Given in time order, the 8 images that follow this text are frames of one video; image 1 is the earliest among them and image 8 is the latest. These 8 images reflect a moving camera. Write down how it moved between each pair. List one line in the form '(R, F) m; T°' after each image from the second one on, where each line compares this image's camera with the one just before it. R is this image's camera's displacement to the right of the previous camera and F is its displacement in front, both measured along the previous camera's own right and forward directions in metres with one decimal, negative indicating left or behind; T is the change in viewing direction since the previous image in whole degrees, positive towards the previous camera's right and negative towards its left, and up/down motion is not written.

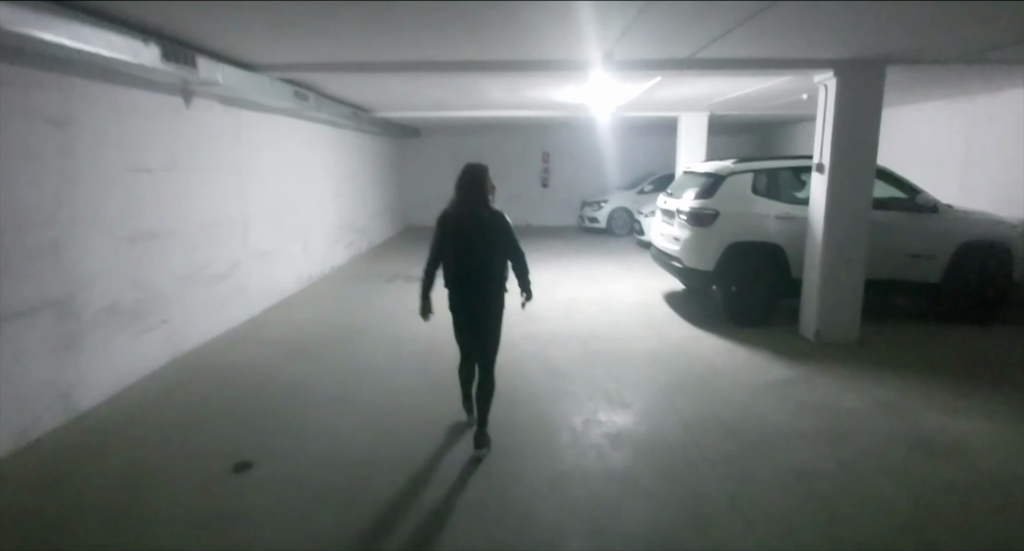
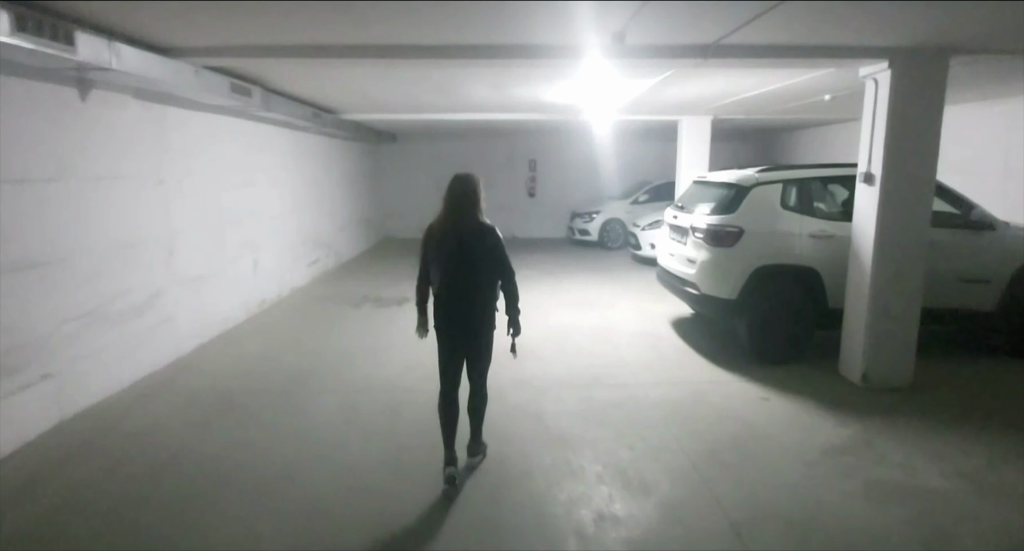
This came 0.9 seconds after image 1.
(0.0, +1.0) m; +2°
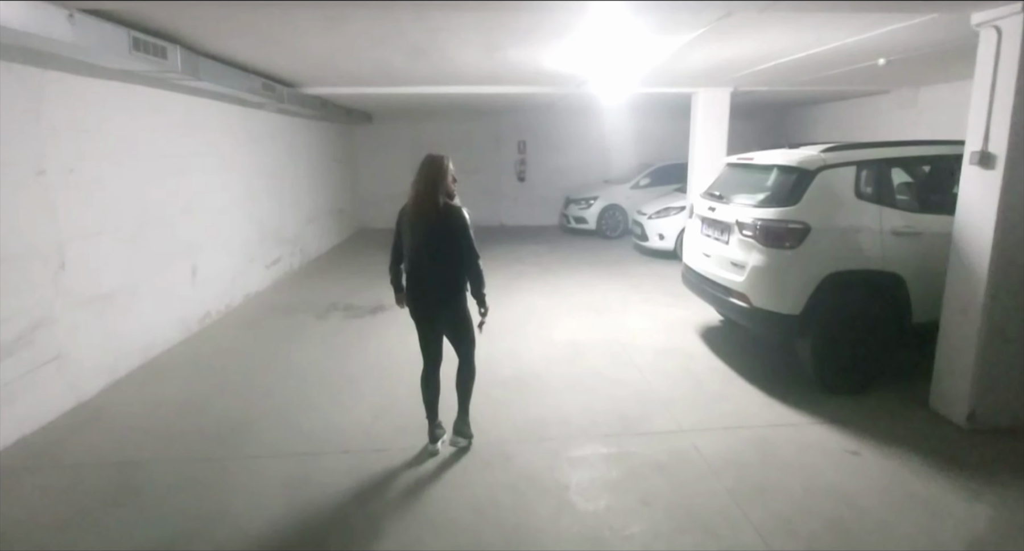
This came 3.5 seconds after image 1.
(-0.1, +1.1) m; +2°
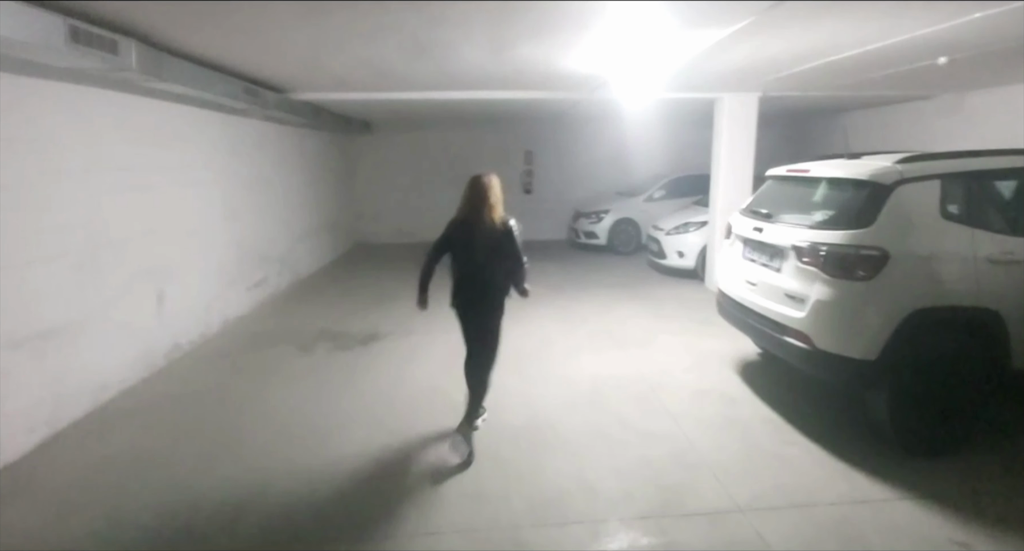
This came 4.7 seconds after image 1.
(-0.1, +0.7) m; 0°
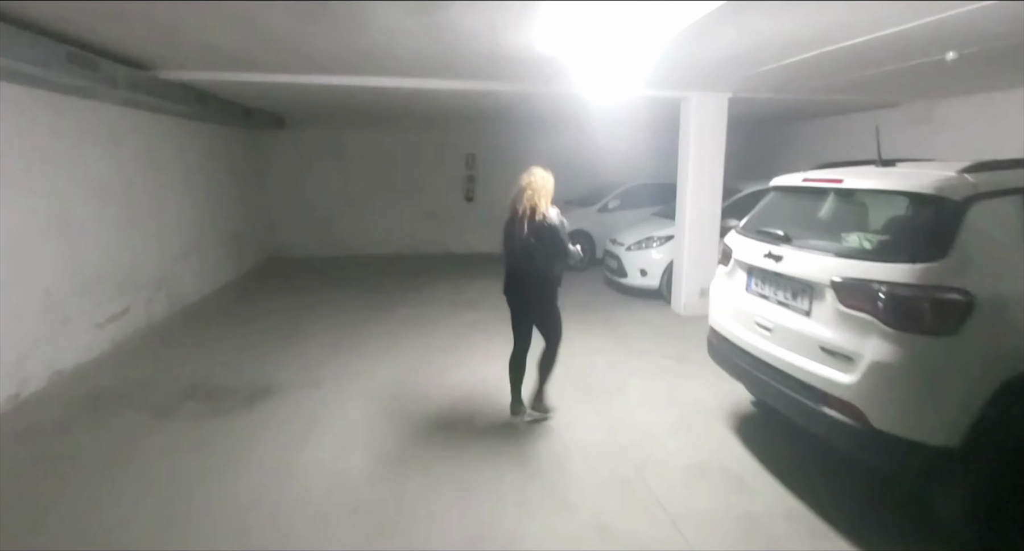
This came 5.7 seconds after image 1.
(+0.1, +1.2) m; +7°
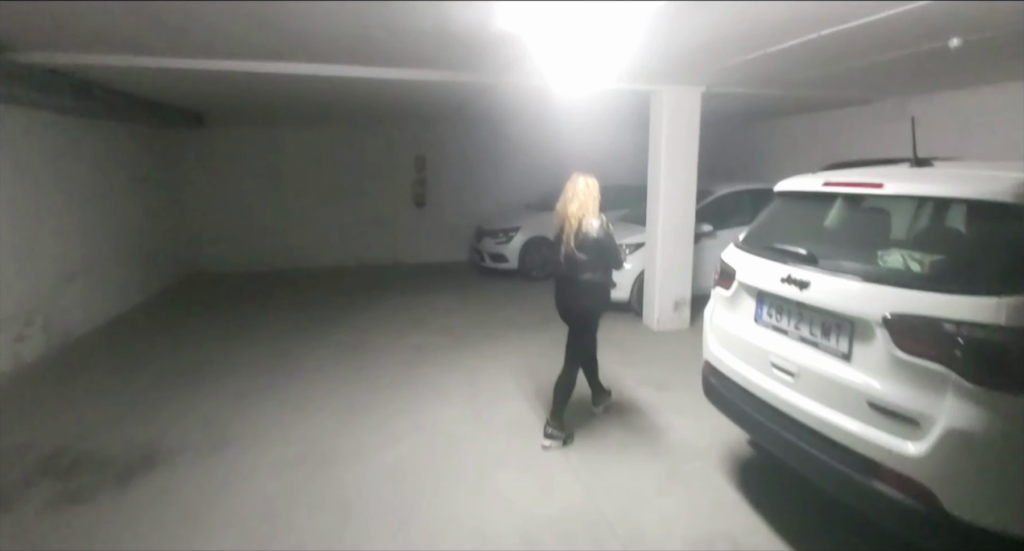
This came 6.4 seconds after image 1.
(0.0, +0.8) m; +5°
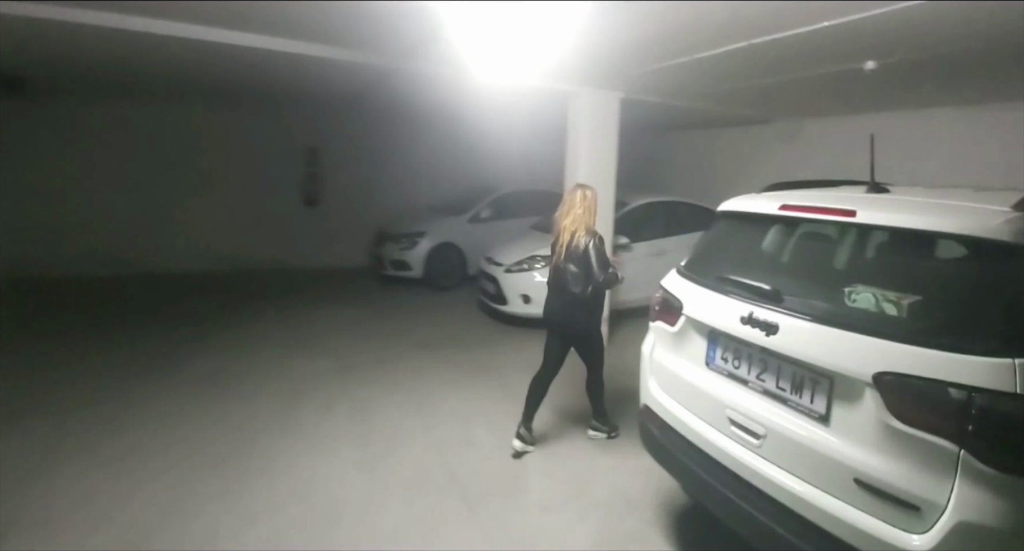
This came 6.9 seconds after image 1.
(0.0, +0.6) m; +11°
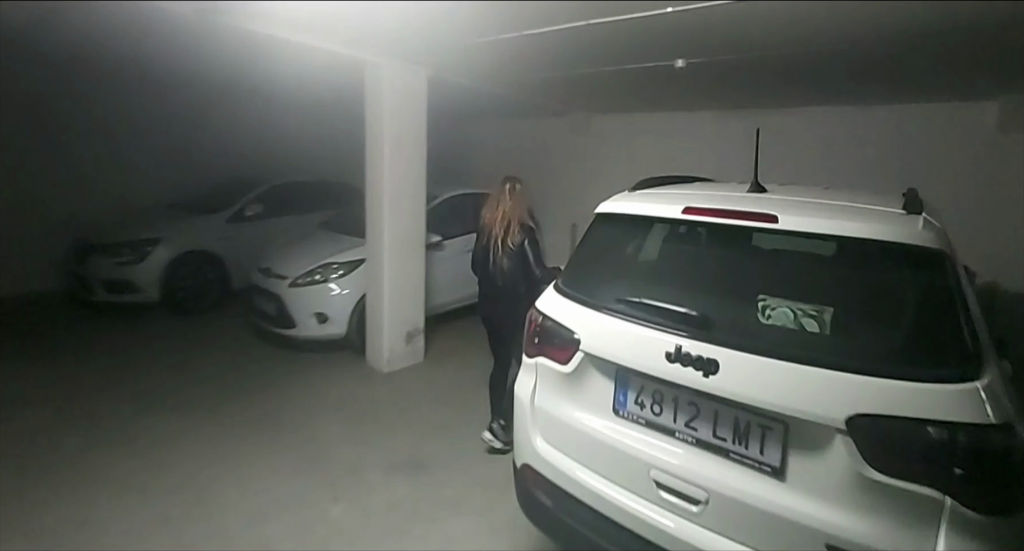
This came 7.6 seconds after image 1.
(-0.1, +0.8) m; +26°
